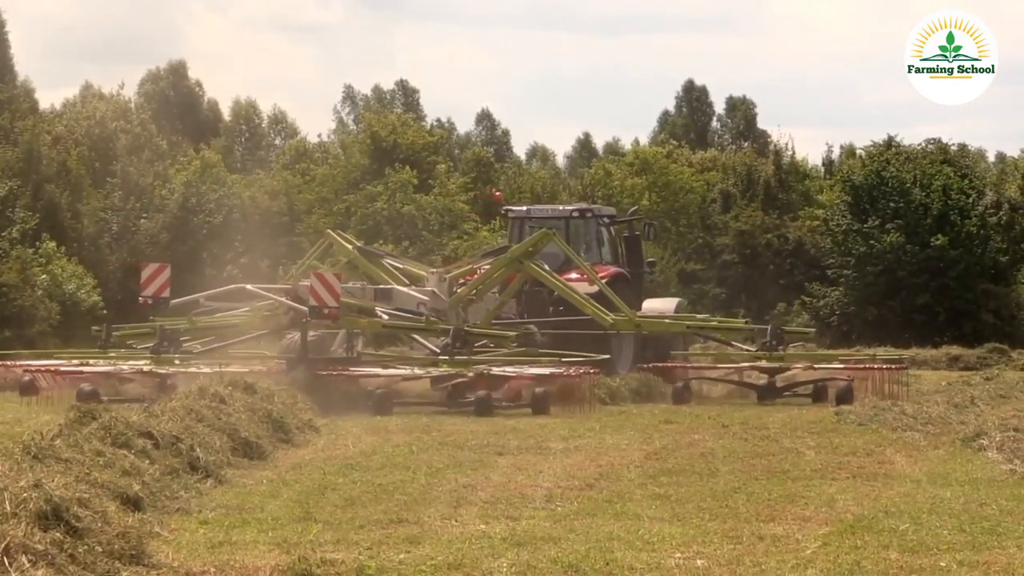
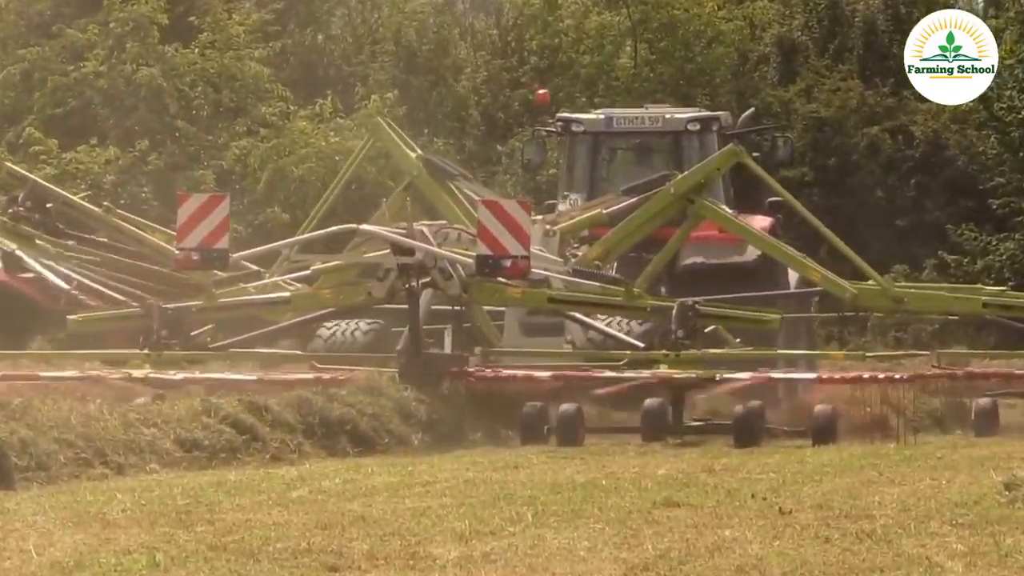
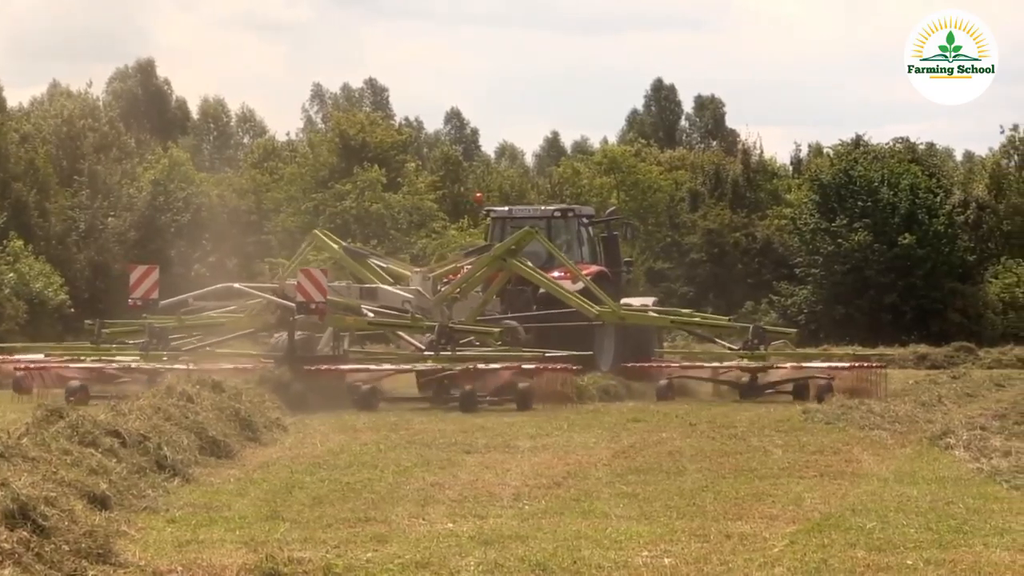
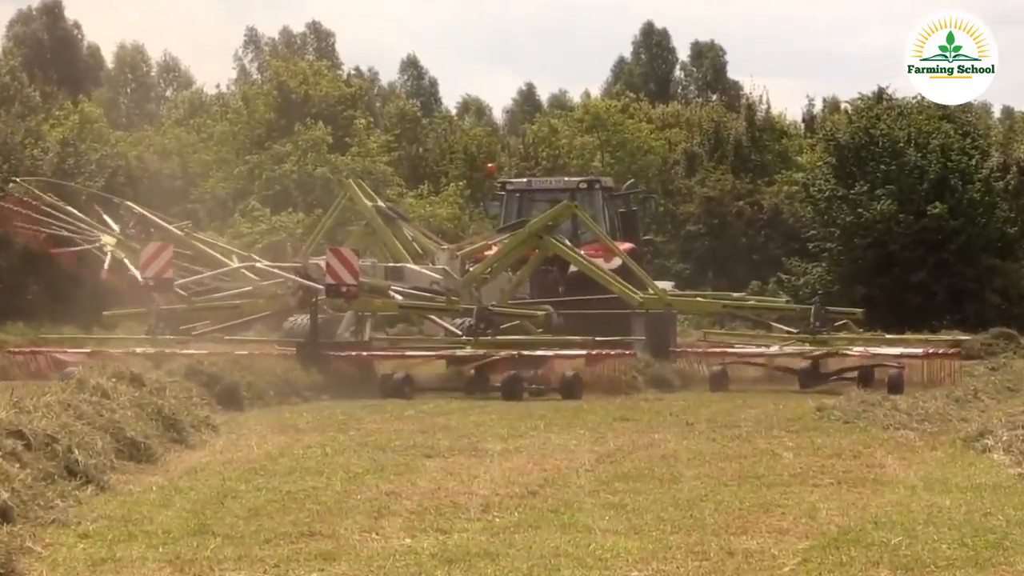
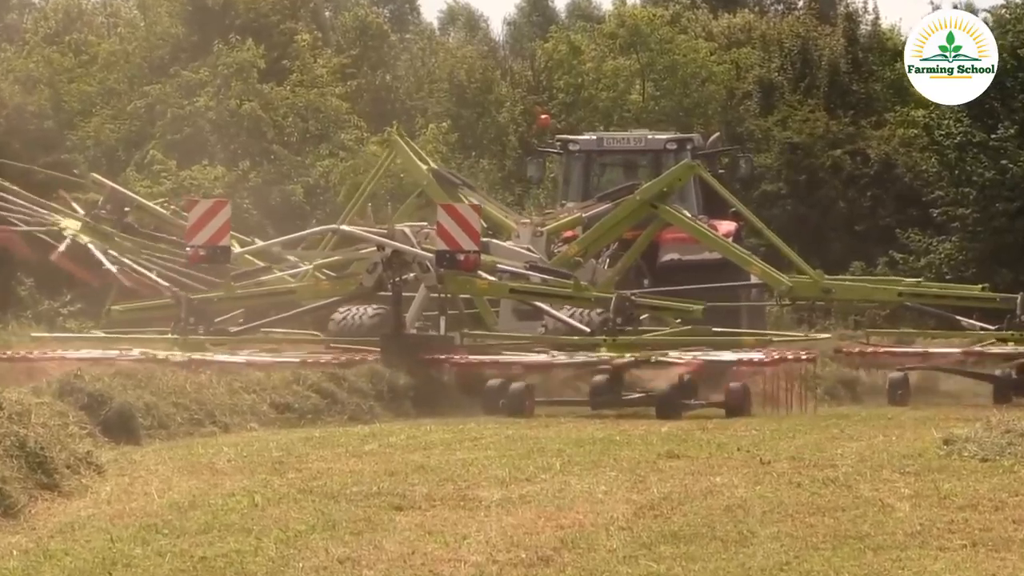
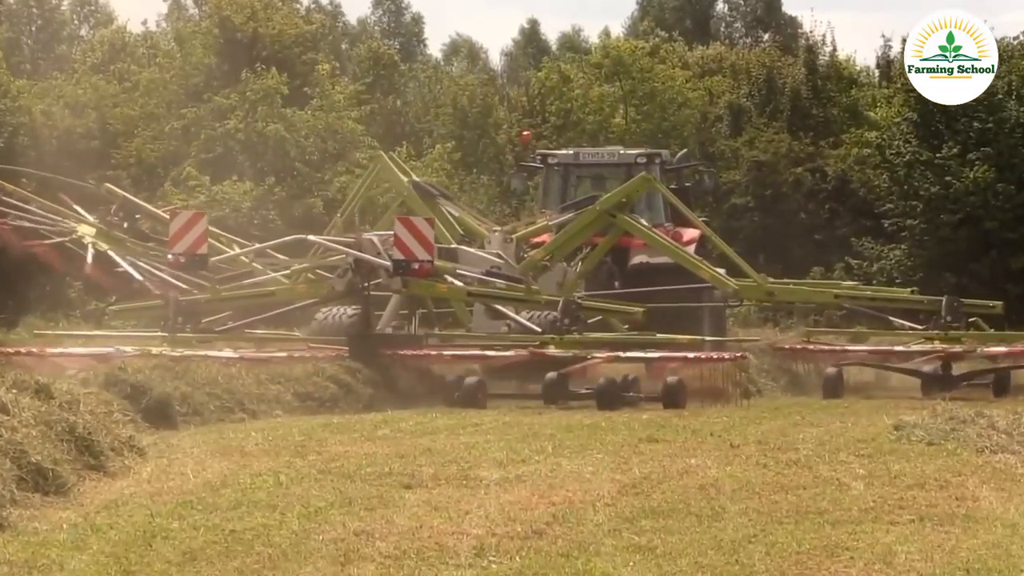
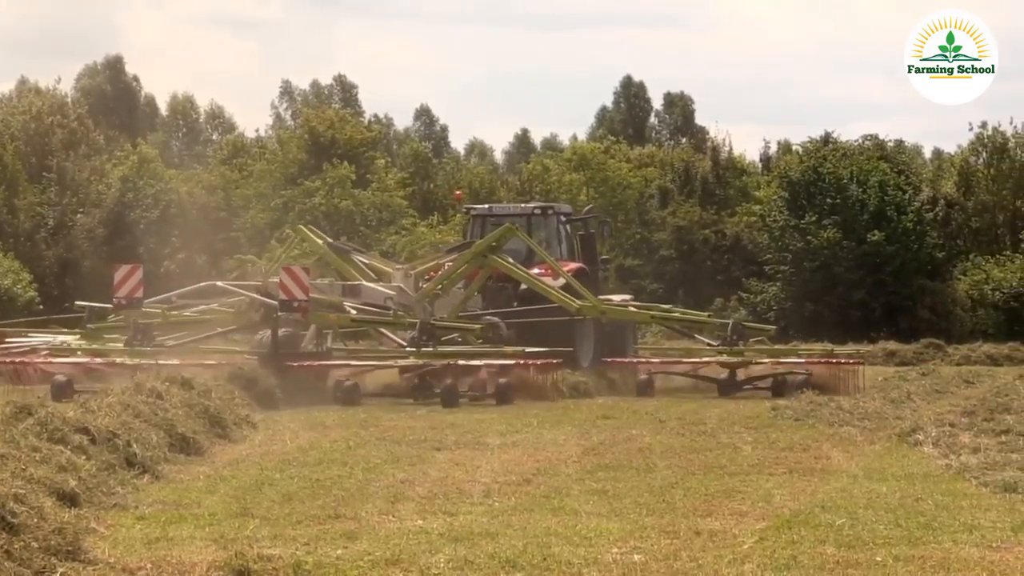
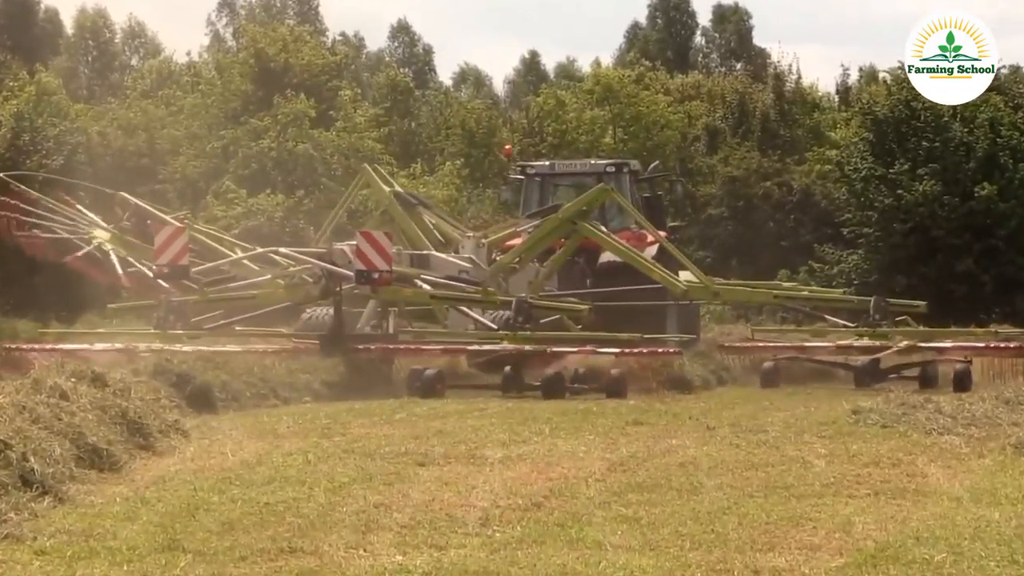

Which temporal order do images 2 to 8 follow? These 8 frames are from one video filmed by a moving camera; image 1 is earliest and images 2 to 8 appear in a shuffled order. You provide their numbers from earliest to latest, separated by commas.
3, 7, 4, 8, 6, 5, 2
